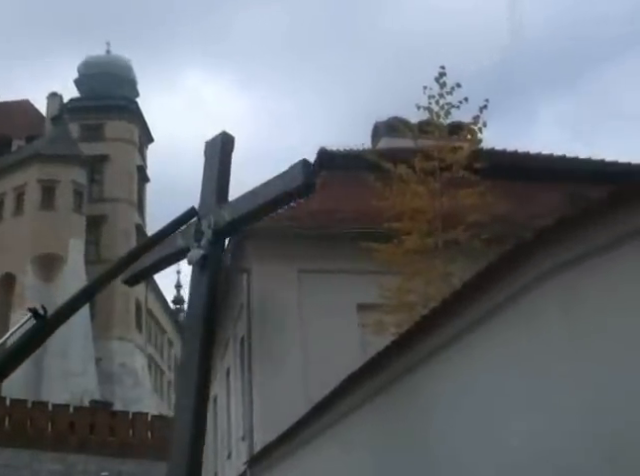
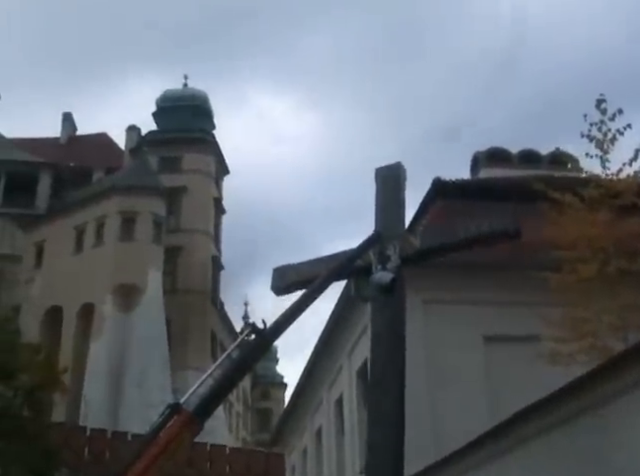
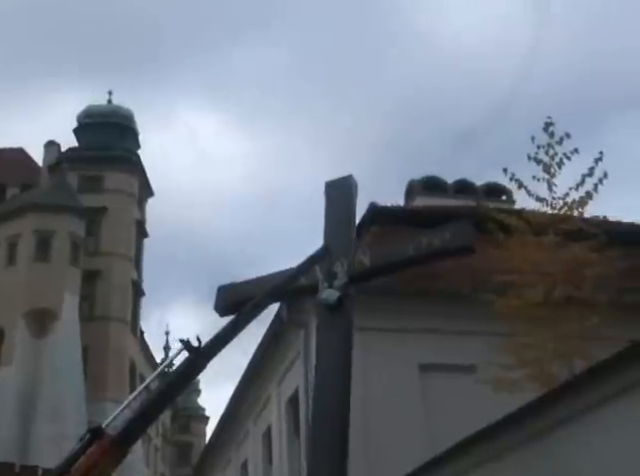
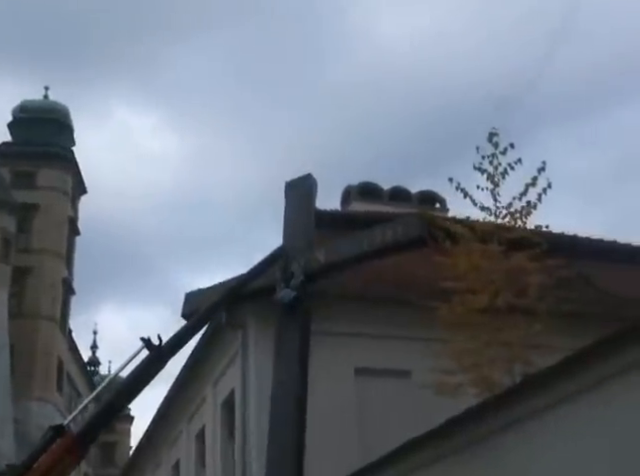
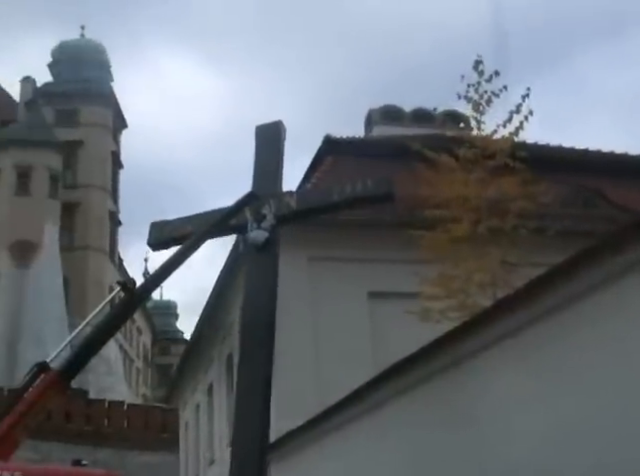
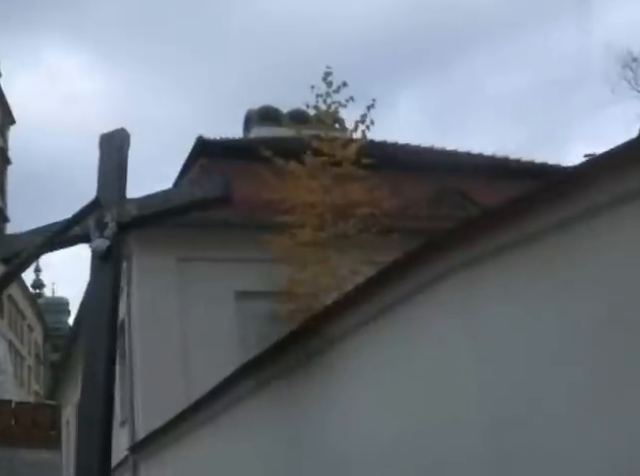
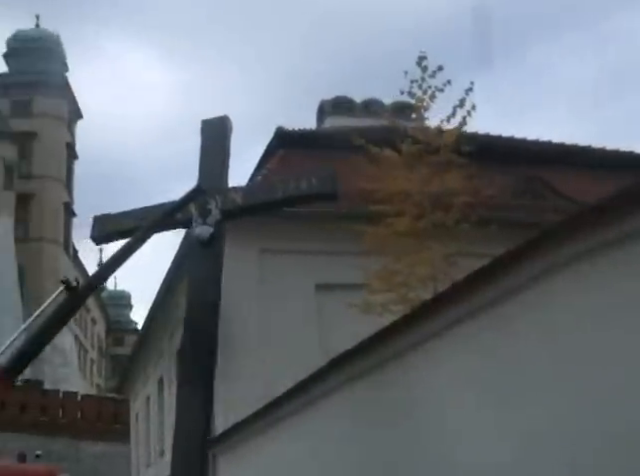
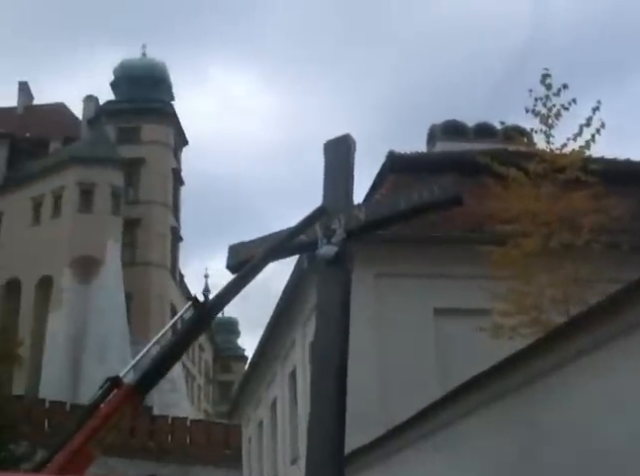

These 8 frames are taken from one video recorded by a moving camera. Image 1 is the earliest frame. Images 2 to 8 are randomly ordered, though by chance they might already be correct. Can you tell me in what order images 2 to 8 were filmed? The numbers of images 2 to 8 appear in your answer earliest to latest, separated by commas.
6, 7, 5, 8, 2, 3, 4
